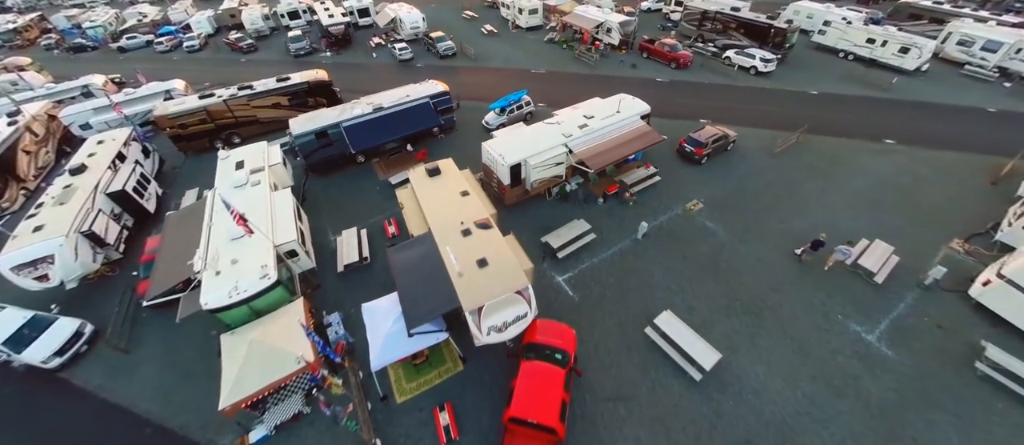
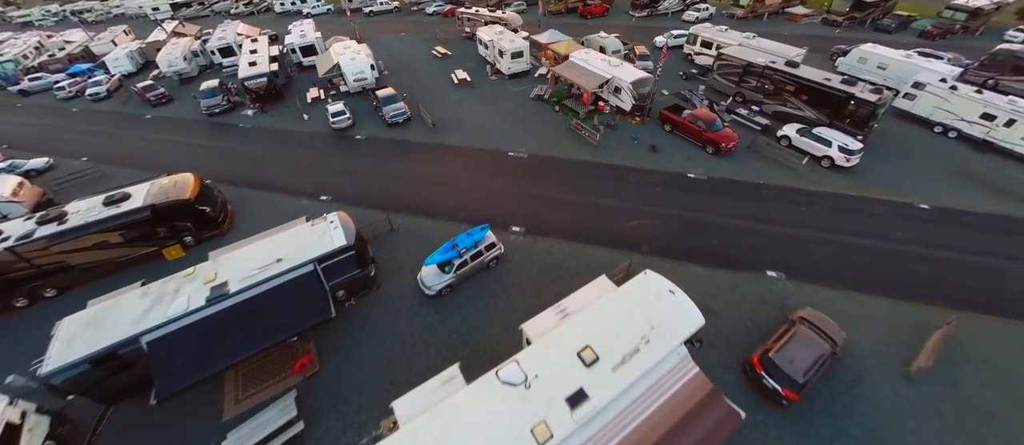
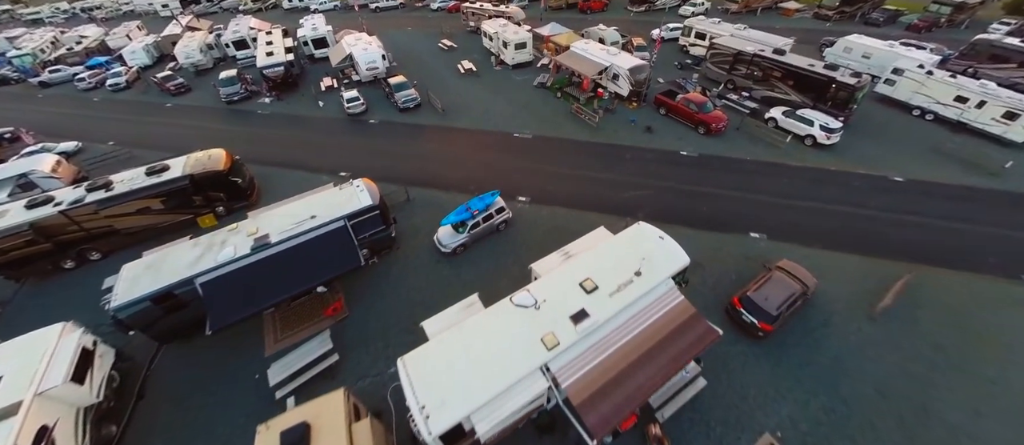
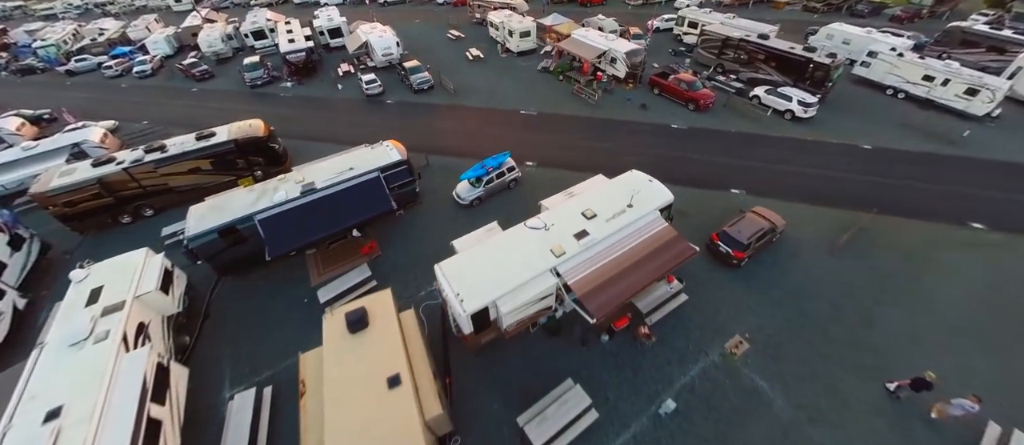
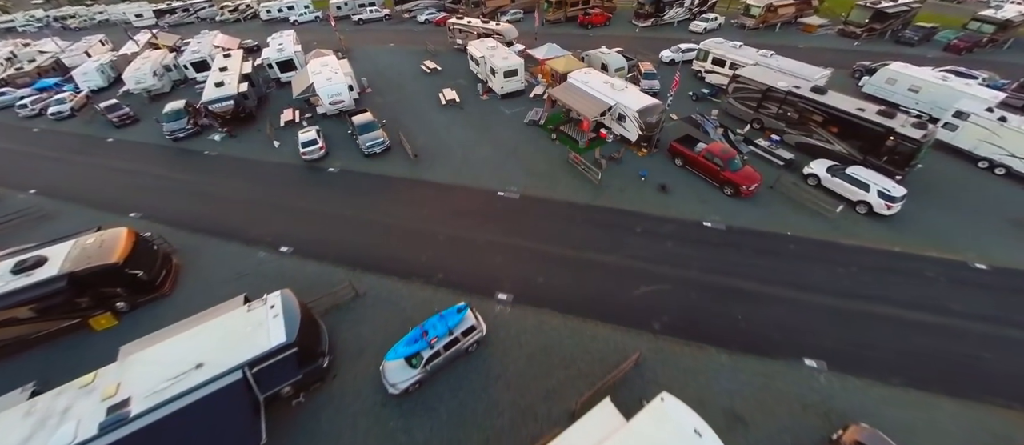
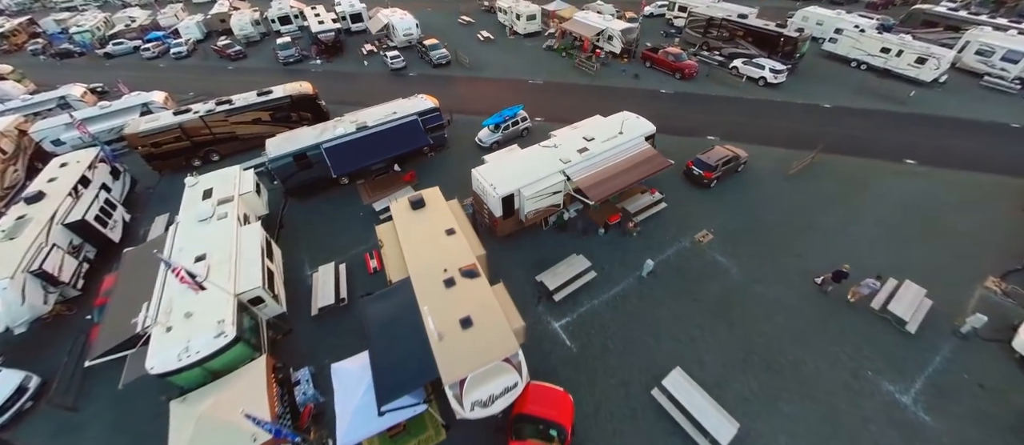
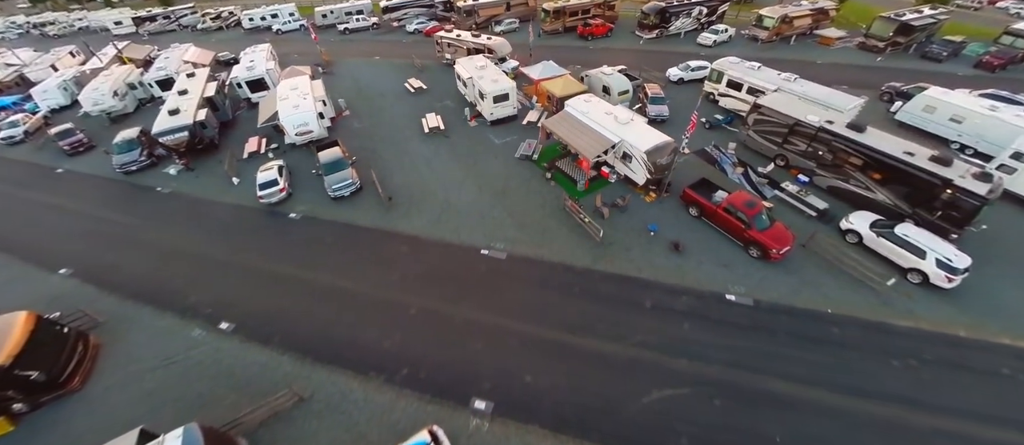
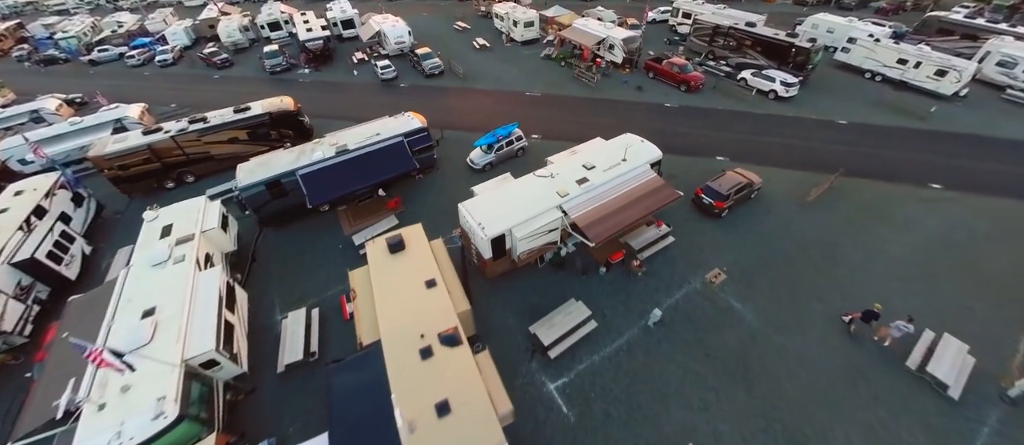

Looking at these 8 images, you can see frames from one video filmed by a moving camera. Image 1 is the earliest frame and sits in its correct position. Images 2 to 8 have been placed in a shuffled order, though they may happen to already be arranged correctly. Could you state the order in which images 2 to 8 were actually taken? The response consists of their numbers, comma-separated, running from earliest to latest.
6, 8, 4, 3, 2, 5, 7
